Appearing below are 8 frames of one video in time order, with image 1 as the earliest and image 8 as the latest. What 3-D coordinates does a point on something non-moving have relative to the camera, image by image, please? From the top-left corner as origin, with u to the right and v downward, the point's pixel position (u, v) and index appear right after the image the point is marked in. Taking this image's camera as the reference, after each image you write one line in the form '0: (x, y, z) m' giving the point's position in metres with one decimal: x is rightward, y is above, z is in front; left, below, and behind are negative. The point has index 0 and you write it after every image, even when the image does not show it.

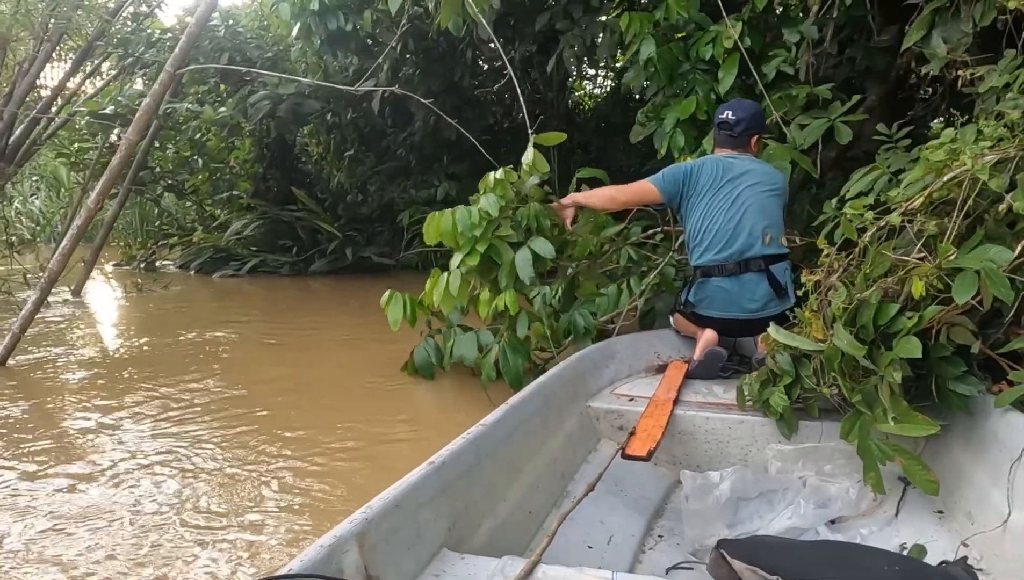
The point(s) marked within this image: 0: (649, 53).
0: (+0.7, +1.3, +3.5) m
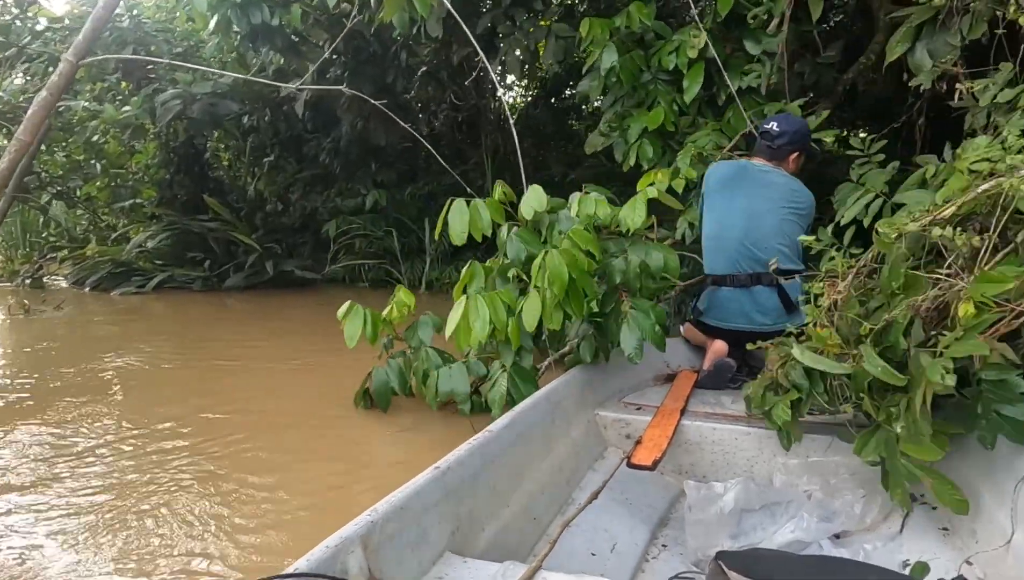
0: (+0.5, +1.2, +3.4) m
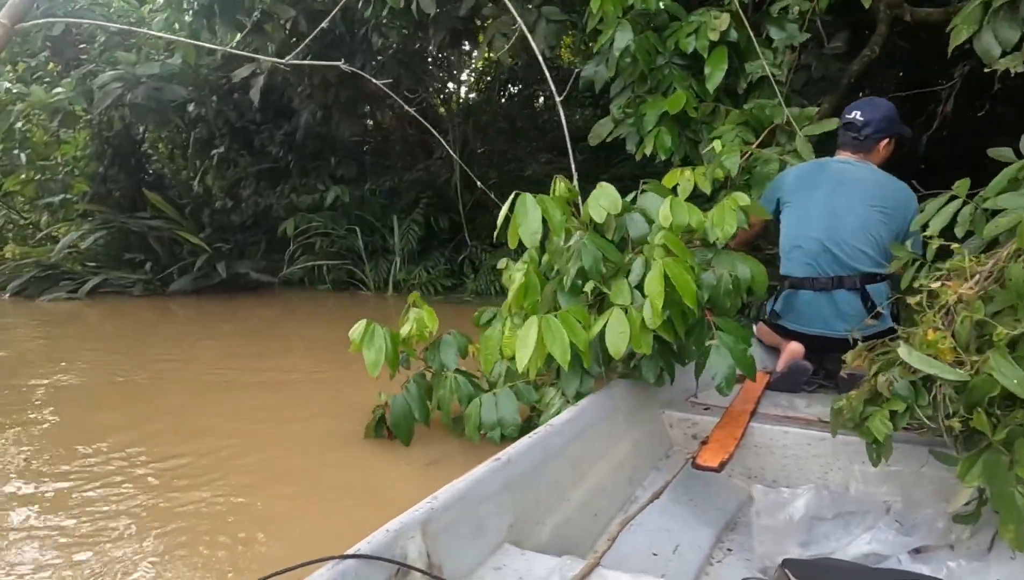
0: (+0.5, +1.2, +3.1) m
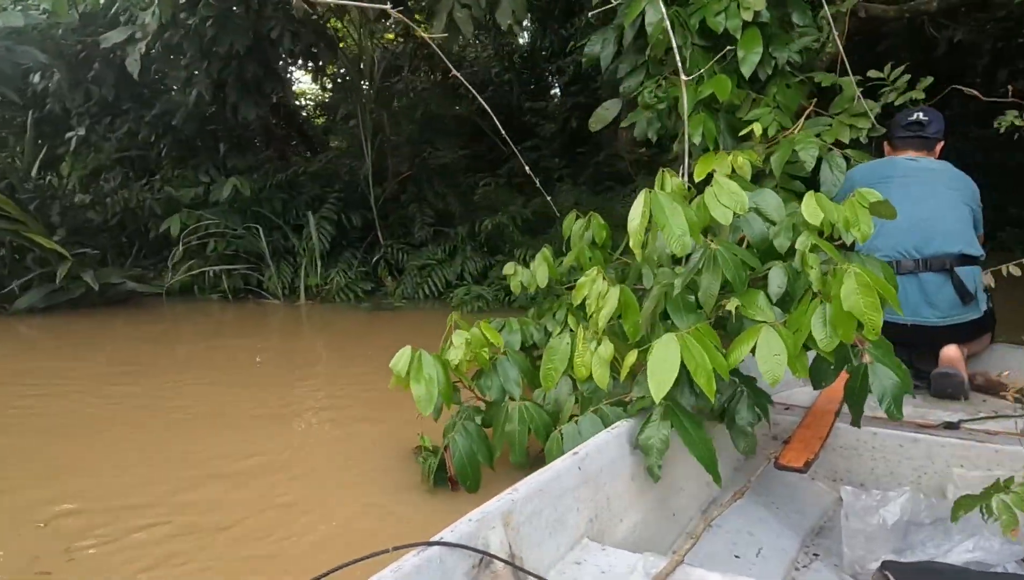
0: (+0.6, +1.2, +2.8) m
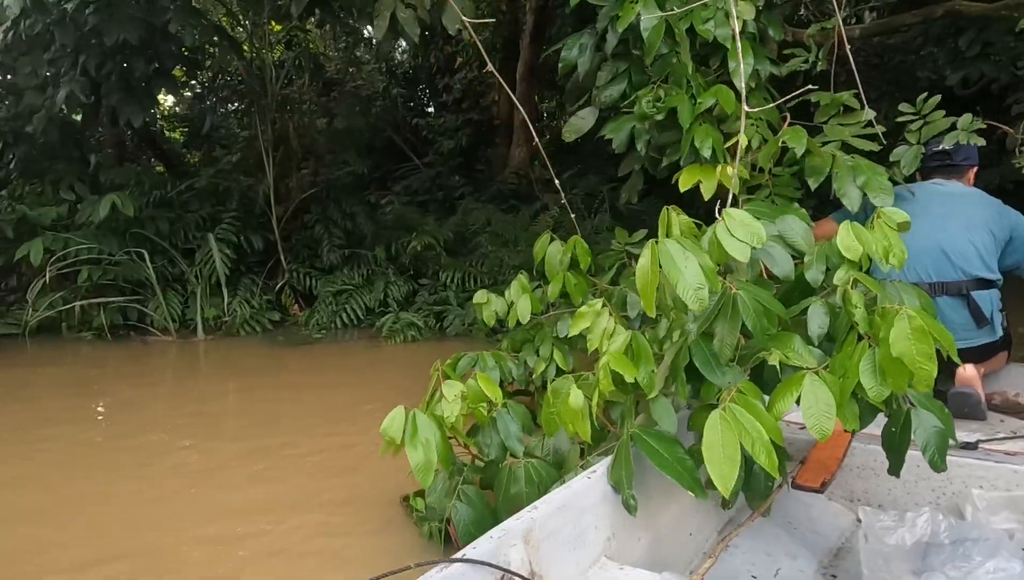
0: (+0.6, +1.1, +2.6) m
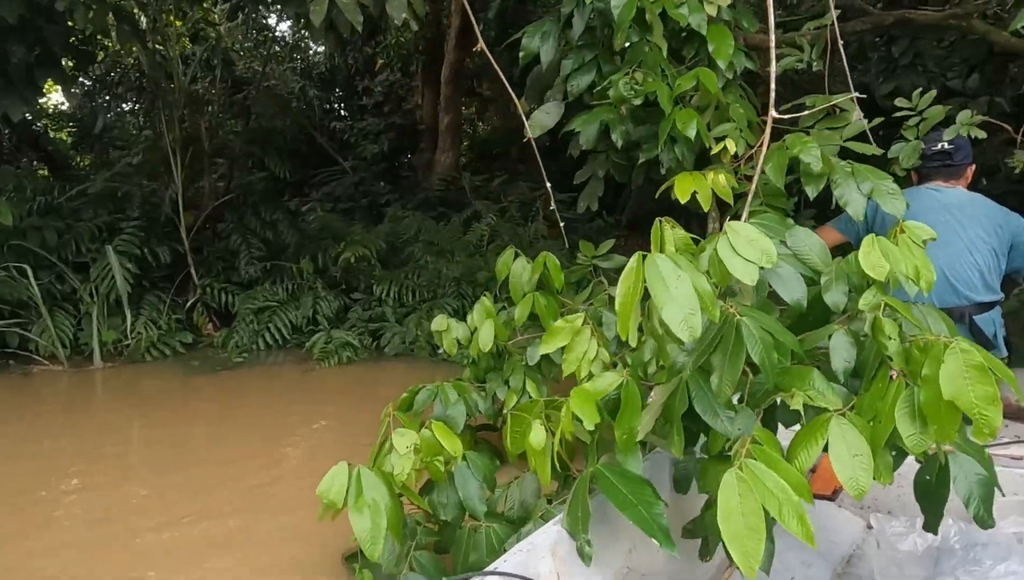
0: (+0.4, +1.0, +2.4) m
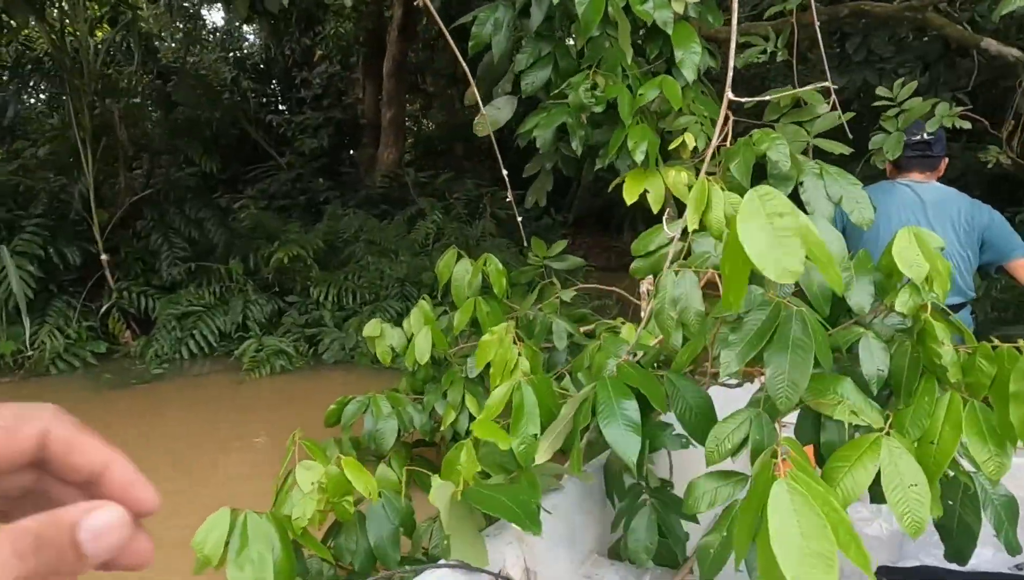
0: (+0.3, +1.0, +2.1) m
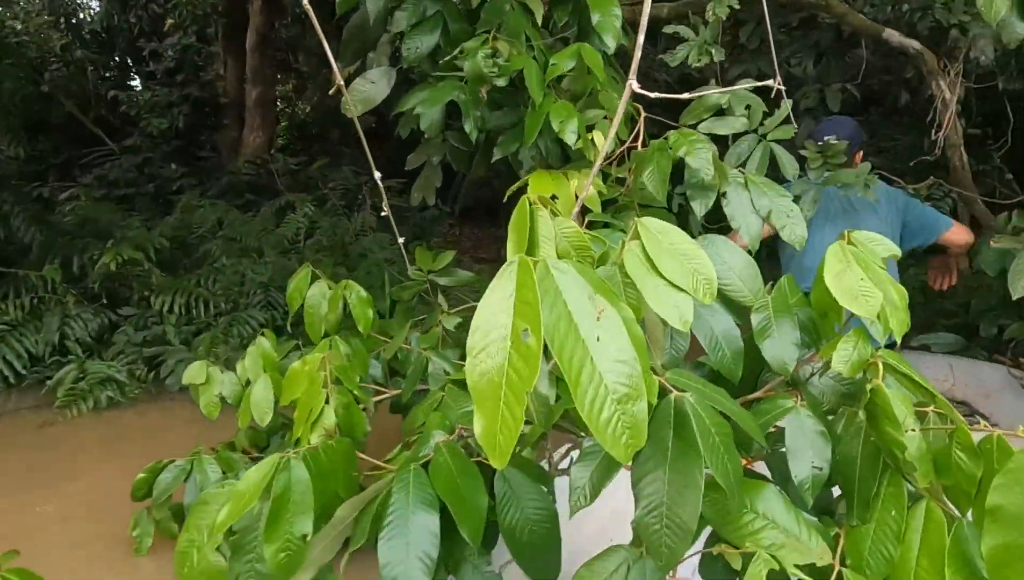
0: (0.0, +0.9, +1.7) m
